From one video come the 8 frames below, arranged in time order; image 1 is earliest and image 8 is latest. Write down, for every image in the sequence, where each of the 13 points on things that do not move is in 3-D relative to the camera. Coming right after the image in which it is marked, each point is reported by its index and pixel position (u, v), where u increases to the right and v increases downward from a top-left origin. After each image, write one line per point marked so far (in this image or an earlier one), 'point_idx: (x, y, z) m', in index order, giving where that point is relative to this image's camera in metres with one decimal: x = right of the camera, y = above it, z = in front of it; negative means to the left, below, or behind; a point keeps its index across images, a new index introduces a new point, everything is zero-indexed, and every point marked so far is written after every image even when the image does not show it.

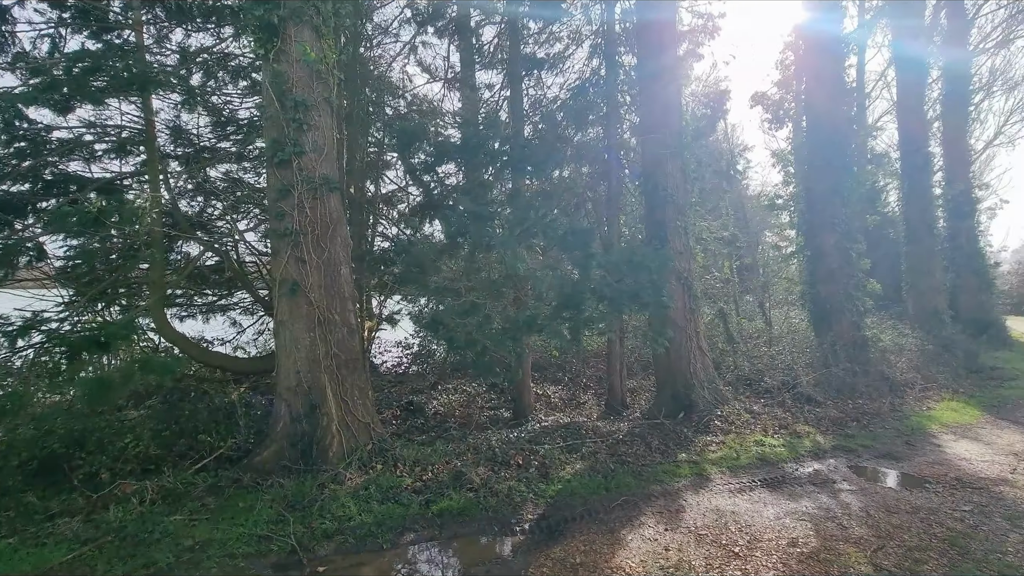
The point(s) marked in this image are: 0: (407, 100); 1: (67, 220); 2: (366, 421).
0: (-1.9, +3.2, +8.5) m
1: (-5.0, +0.8, +5.5) m
2: (-1.7, -1.5, +5.6) m
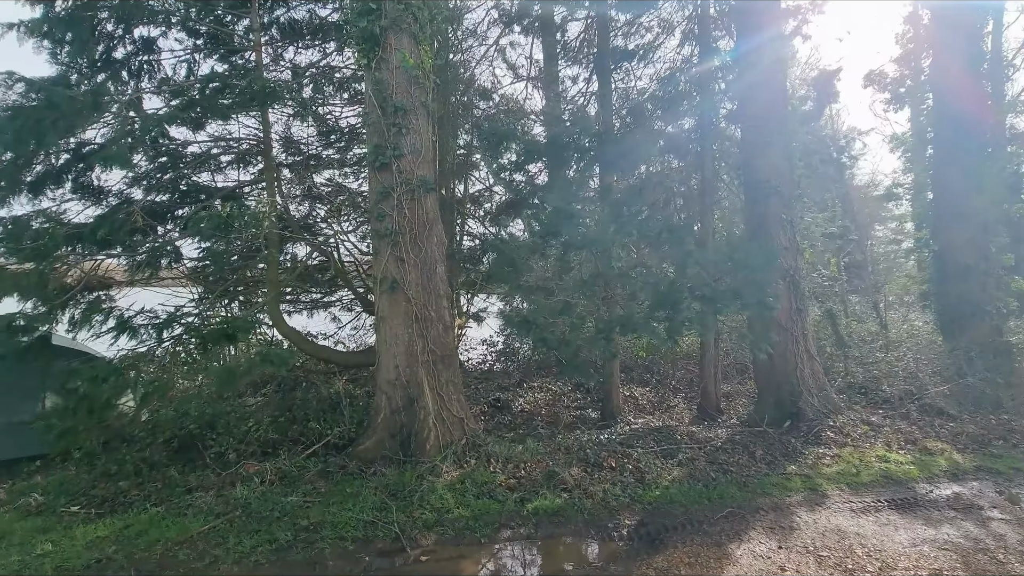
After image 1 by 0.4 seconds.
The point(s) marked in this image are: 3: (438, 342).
0: (-0.3, +3.3, +8.7) m
1: (-3.9, +0.8, +6.1) m
2: (-0.6, -1.5, +5.8) m
3: (-0.9, -0.6, +5.7) m
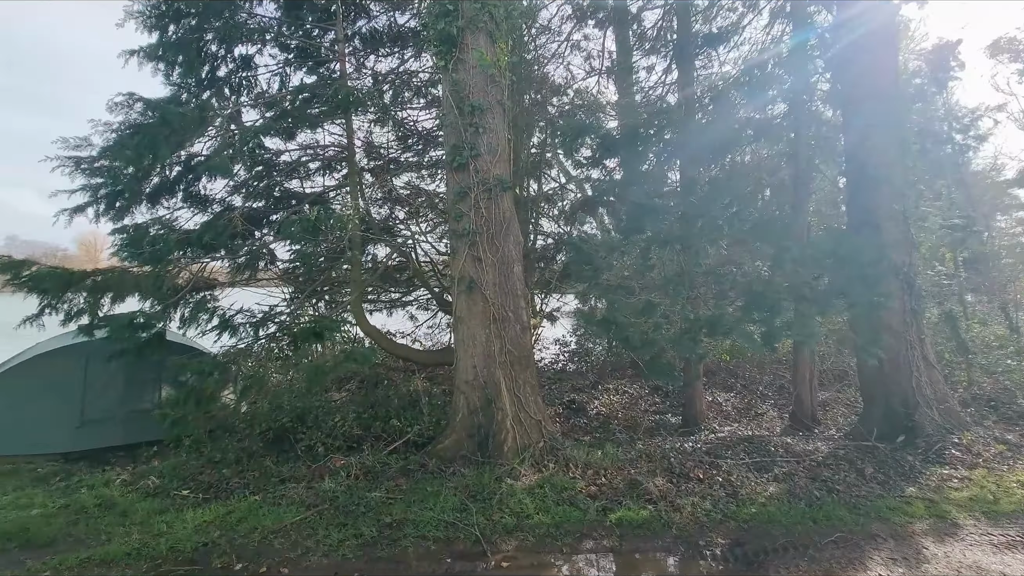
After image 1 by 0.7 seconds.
0: (+1.0, +3.3, +8.5) m
1: (-2.9, +0.8, +6.5) m
2: (+0.3, -1.5, +5.7) m
3: (0.0, -0.6, +5.7) m
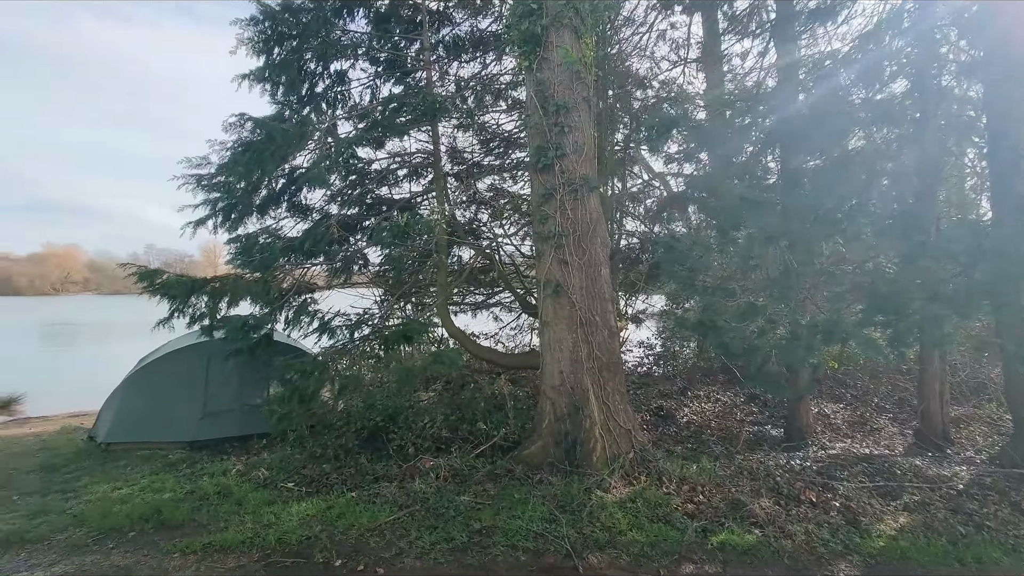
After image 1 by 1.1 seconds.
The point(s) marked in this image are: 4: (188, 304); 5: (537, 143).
0: (+2.3, +3.2, +8.1) m
1: (-1.8, +0.7, +6.7) m
2: (+1.3, -1.5, +5.4) m
3: (+1.0, -0.7, +5.5) m
4: (-4.2, -0.2, +6.6) m
5: (+0.3, +1.7, +5.6) m
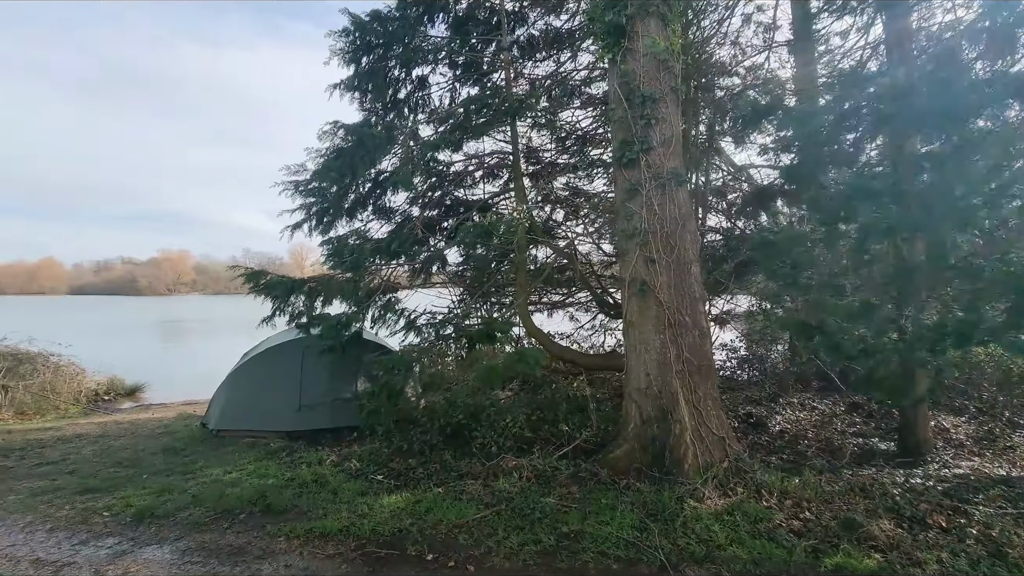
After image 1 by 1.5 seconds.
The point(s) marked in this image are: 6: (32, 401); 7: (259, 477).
0: (+3.6, +3.3, +7.6) m
1: (-0.7, +0.7, +6.8) m
2: (+2.2, -1.5, +5.1) m
3: (+1.9, -0.7, +5.2) m
4: (-3.1, -0.2, +7.0) m
5: (+1.2, +1.7, +5.5) m
6: (-11.2, -2.6, +11.6) m
7: (-2.8, -2.1, +5.5) m
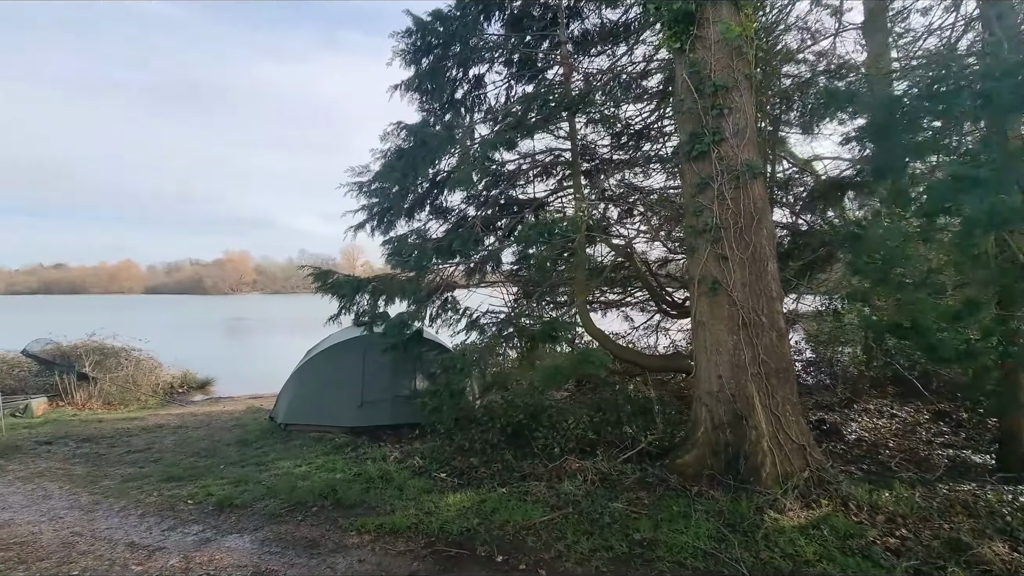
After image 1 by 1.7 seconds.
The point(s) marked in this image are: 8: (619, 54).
0: (+4.4, +3.3, +7.1) m
1: (+0.1, +0.7, +6.8) m
2: (+2.8, -1.5, +4.8) m
3: (+2.6, -0.6, +4.9) m
4: (-2.3, -0.2, +7.2) m
5: (+1.9, +1.7, +5.2) m
6: (-9.9, -2.6, +12.4) m
7: (-2.1, -2.1, +5.6) m
8: (+1.8, +3.7, +7.7) m
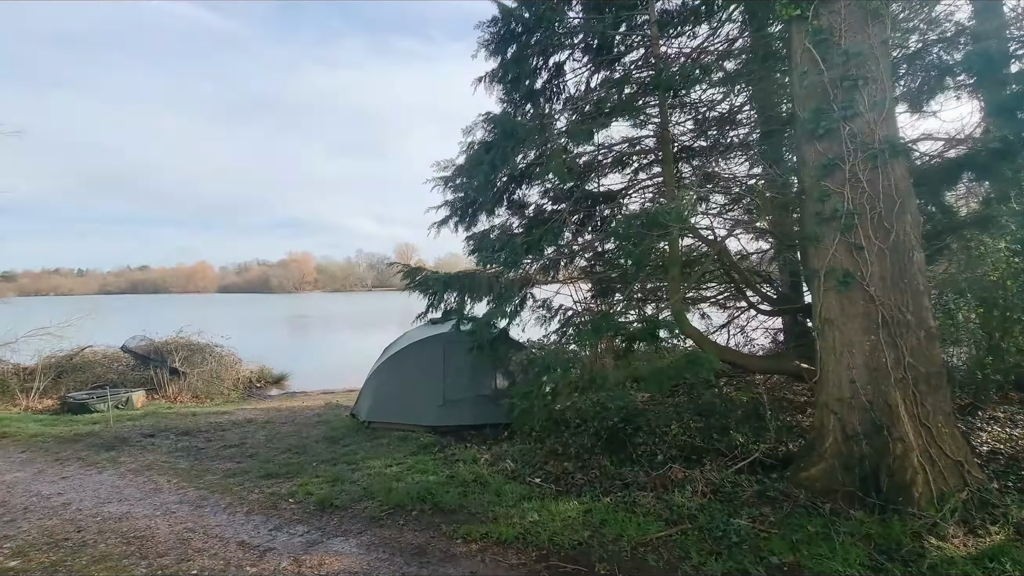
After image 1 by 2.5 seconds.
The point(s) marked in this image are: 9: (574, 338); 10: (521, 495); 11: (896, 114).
0: (+5.6, +3.4, +6.3) m
1: (+1.3, +0.8, +6.4) m
2: (+3.8, -1.4, +4.2) m
3: (+3.5, -0.6, +4.3) m
4: (-1.1, -0.2, +7.1) m
5: (+2.9, +1.7, +4.7) m
6: (-8.1, -2.6, +13.1) m
7: (-1.0, -2.1, +5.5) m
8: (+3.0, +3.7, +7.2) m
9: (+0.8, -0.6, +6.0) m
10: (+0.1, -2.0, +4.9) m
11: (+3.5, +1.6, +4.6) m
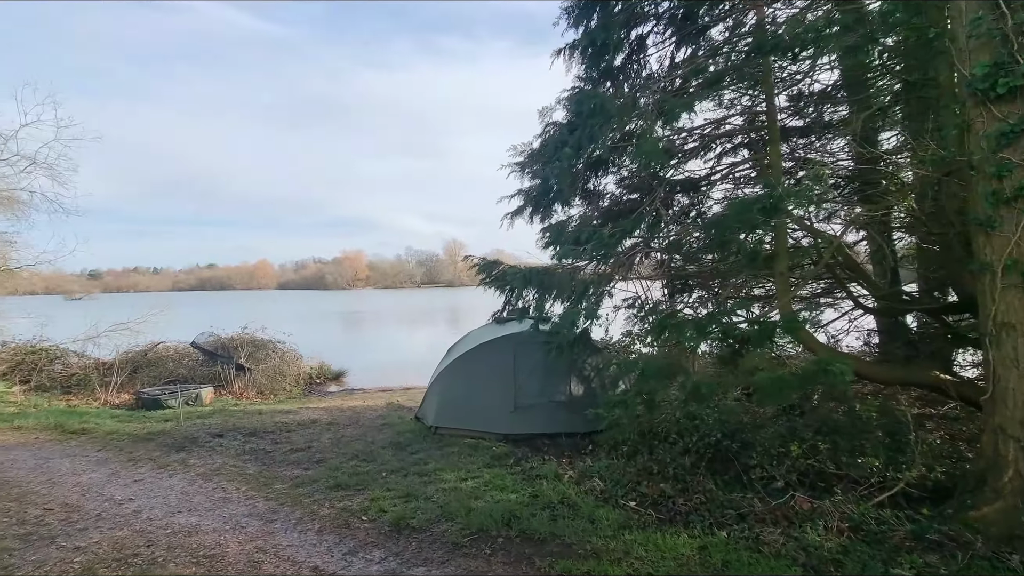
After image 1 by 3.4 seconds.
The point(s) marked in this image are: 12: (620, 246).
0: (+6.5, +3.4, +5.1) m
1: (+2.3, +0.8, +5.6) m
2: (+4.5, -1.4, +3.2) m
3: (+4.3, -0.6, +3.4) m
4: (0.0, -0.1, +6.5) m
5: (+3.7, +1.8, +3.8) m
6: (-6.5, -2.5, +13.2) m
7: (-0.1, -2.0, +5.0) m
8: (+4.0, +3.8, +6.2) m
9: (+1.7, -0.6, +5.3) m
10: (+0.9, -2.0, +4.3) m
11: (+4.3, +1.6, +3.6) m
12: (+1.7, +0.6, +6.4) m
